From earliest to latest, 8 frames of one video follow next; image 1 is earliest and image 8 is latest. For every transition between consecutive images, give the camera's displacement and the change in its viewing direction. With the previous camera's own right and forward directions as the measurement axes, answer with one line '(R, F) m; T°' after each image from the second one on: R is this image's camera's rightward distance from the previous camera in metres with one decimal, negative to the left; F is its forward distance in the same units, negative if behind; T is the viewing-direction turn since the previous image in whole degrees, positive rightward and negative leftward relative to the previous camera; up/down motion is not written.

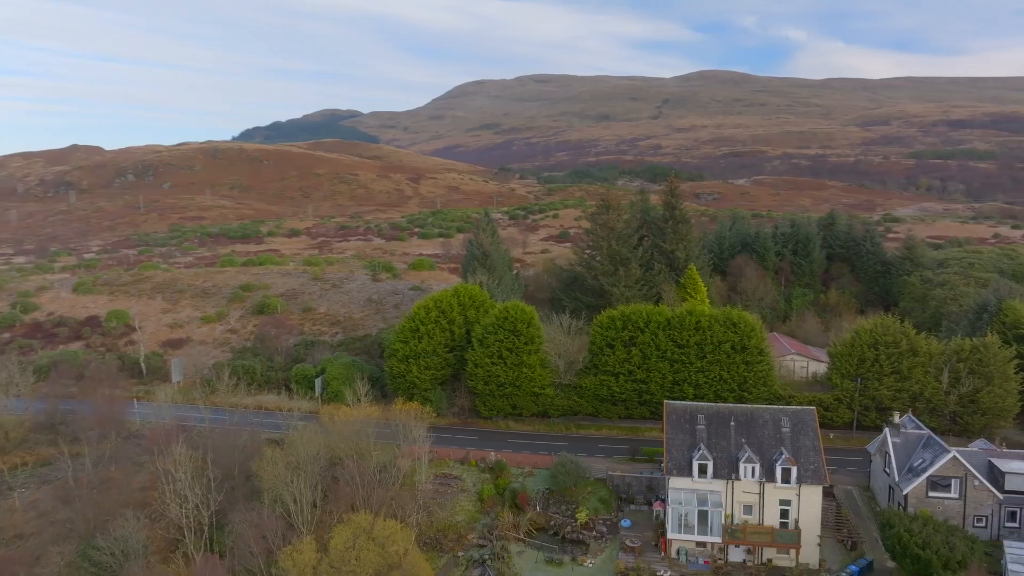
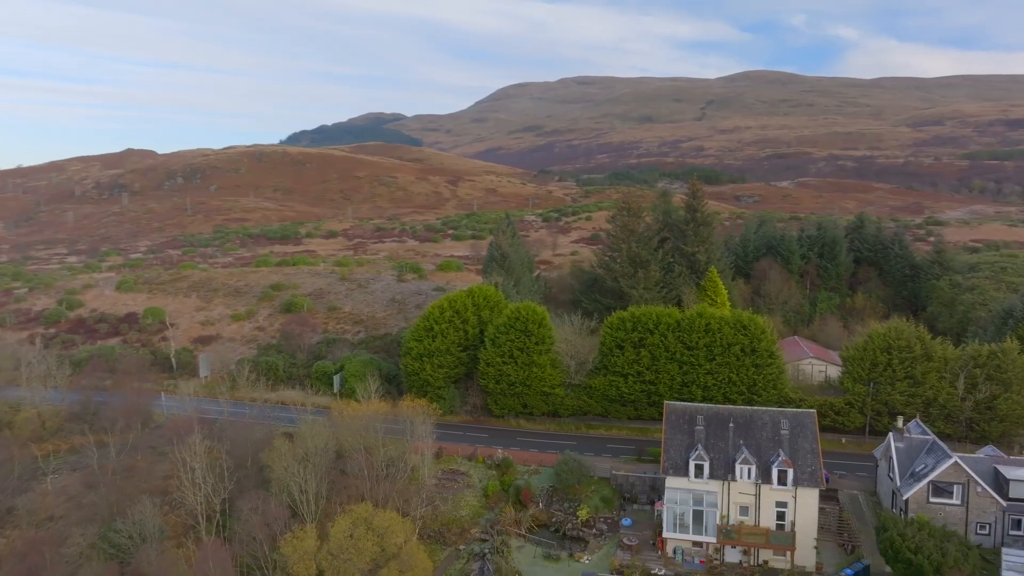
(+1.5, -0.6) m; -3°
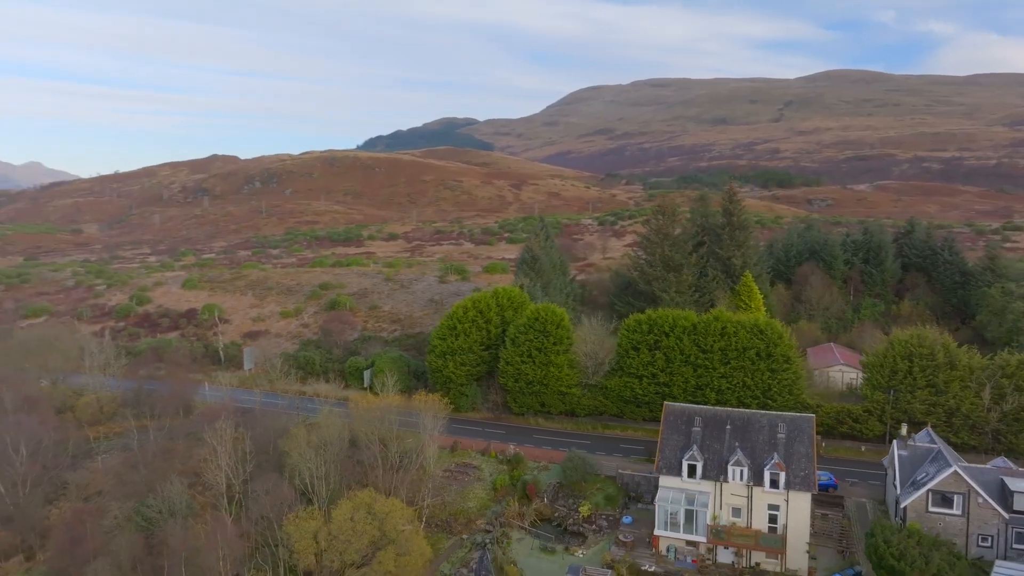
(+2.7, -0.9) m; -6°
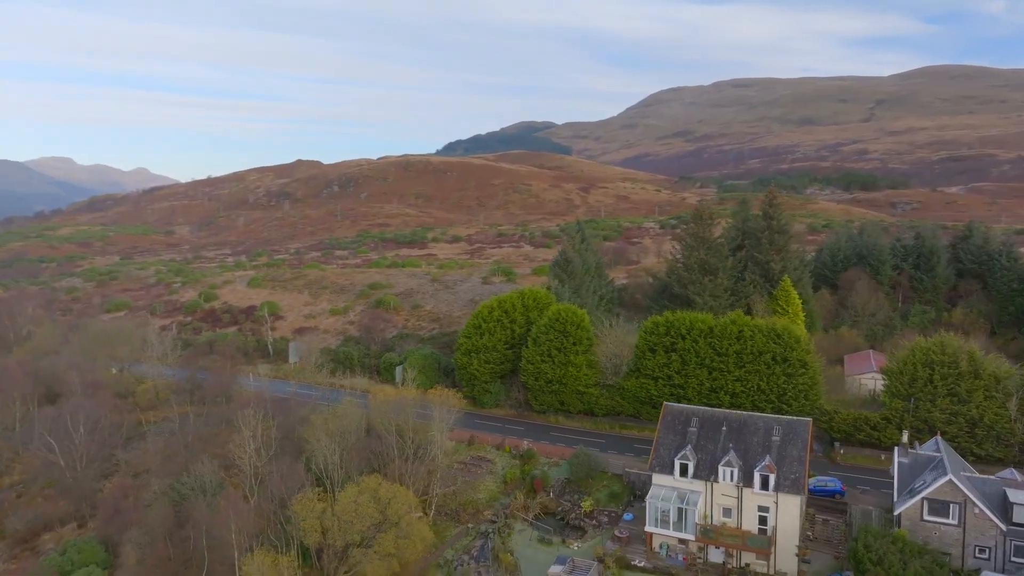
(+3.0, -1.0) m; -6°
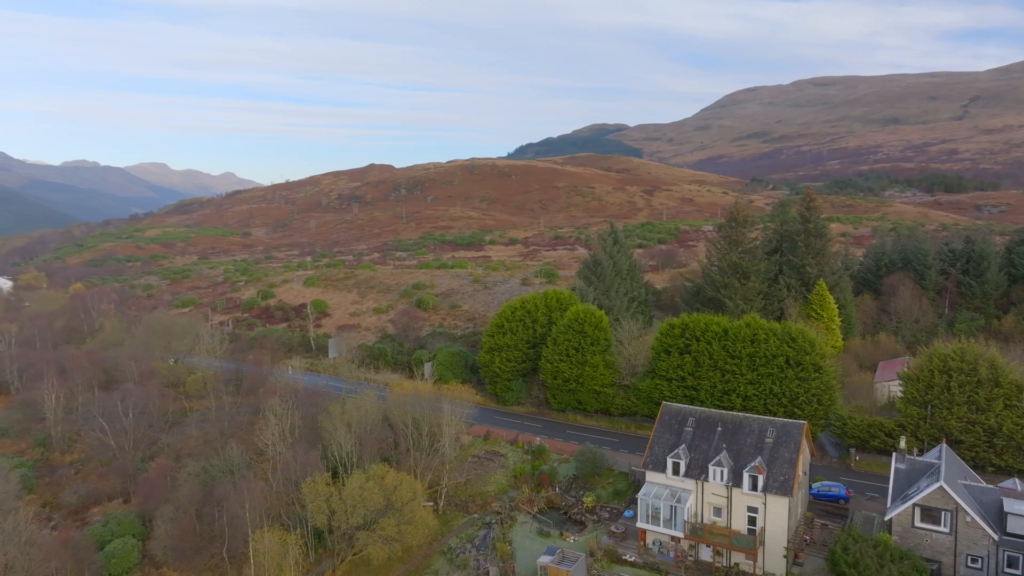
(+2.8, -0.9) m; -6°
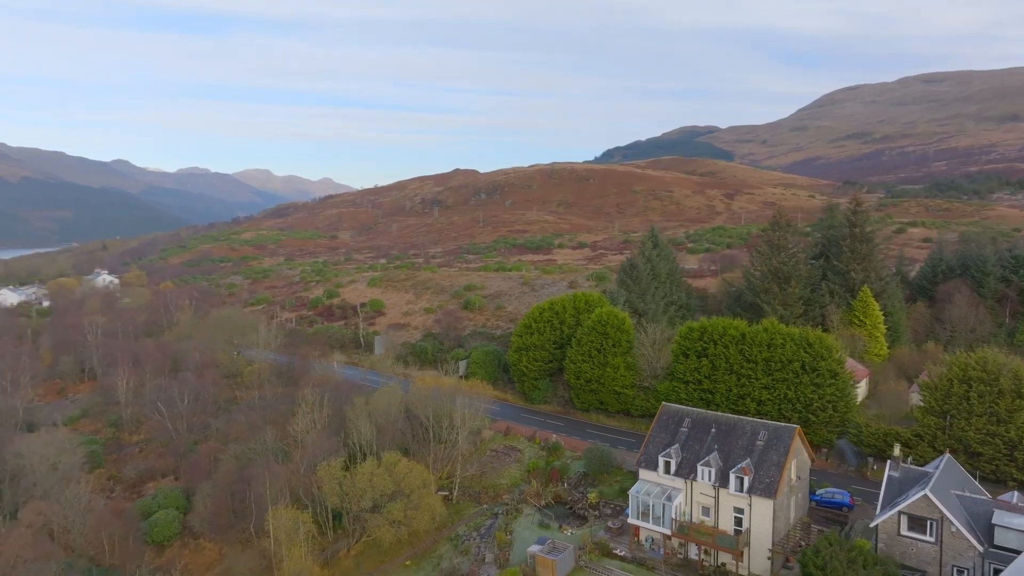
(+3.4, -1.1) m; -7°
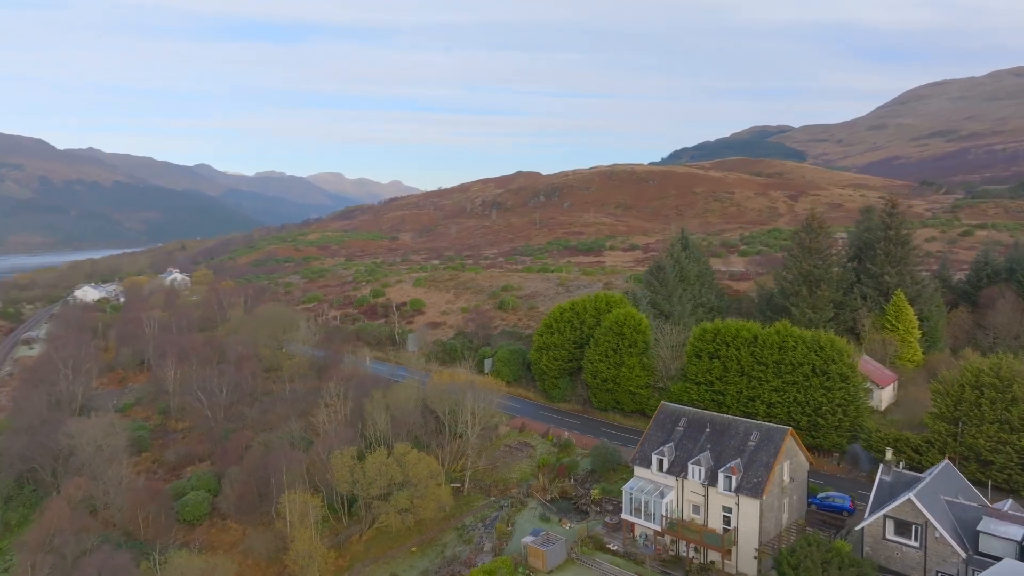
(+2.6, -0.9) m; -5°
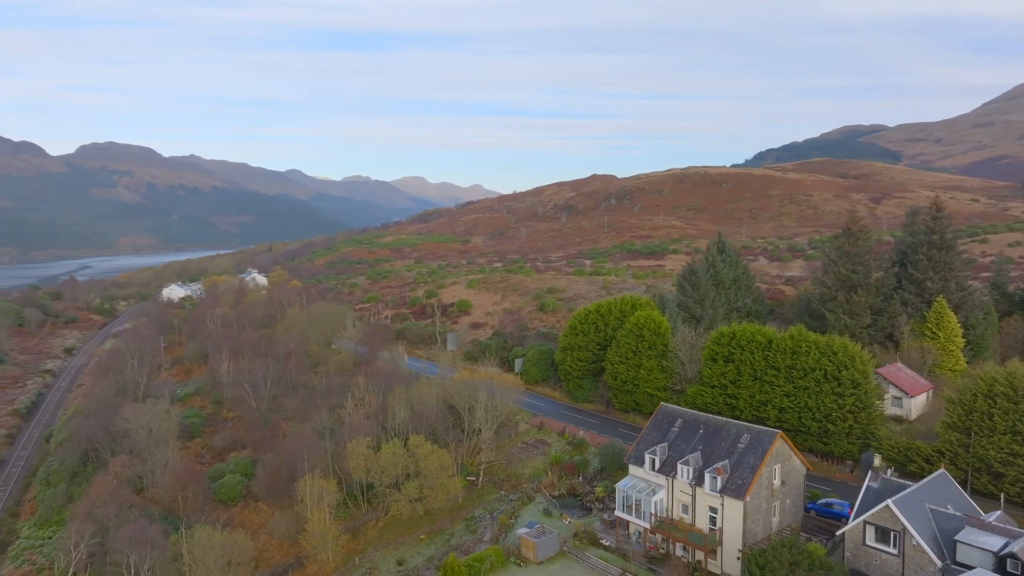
(+3.2, -1.0) m; -6°
